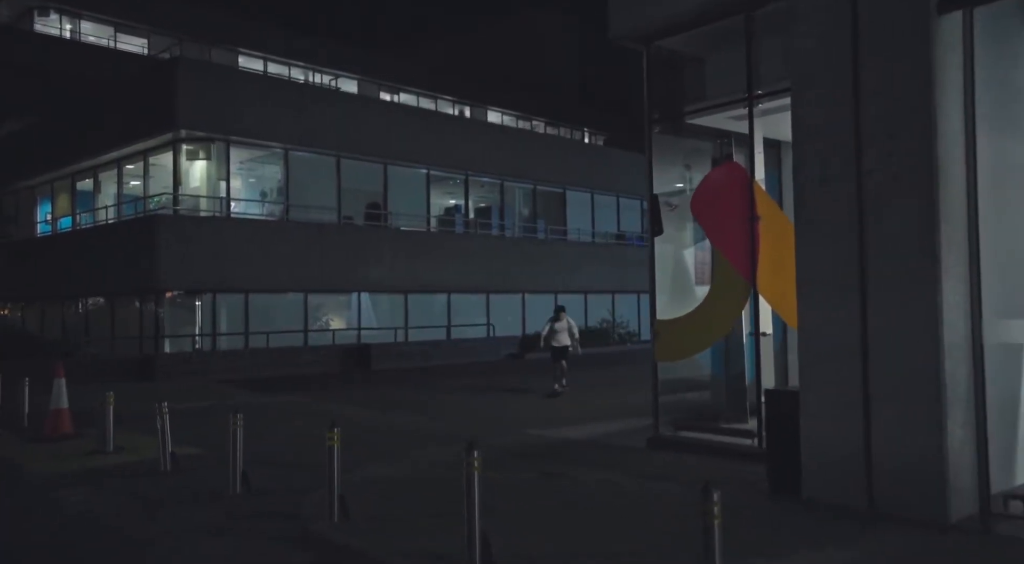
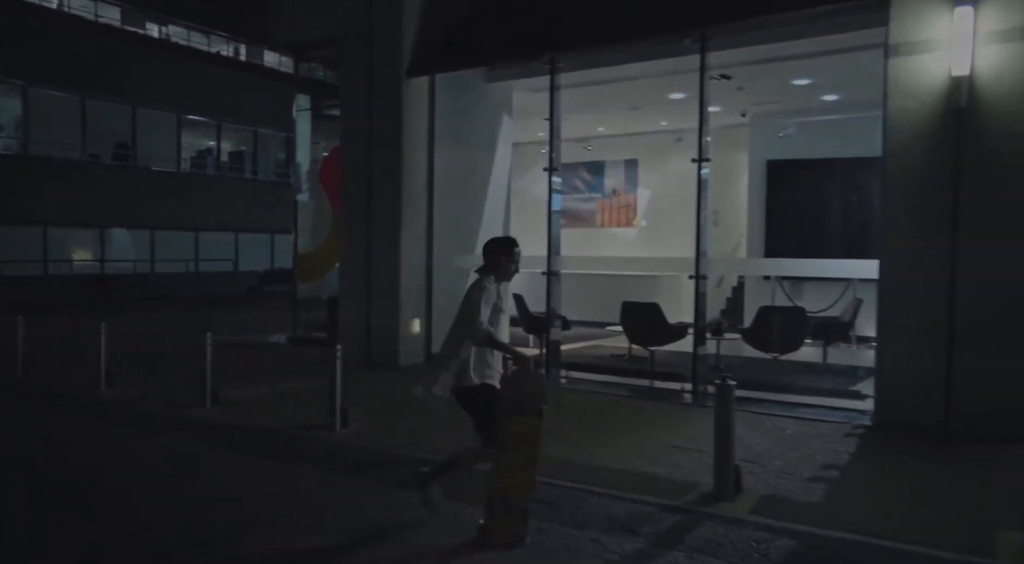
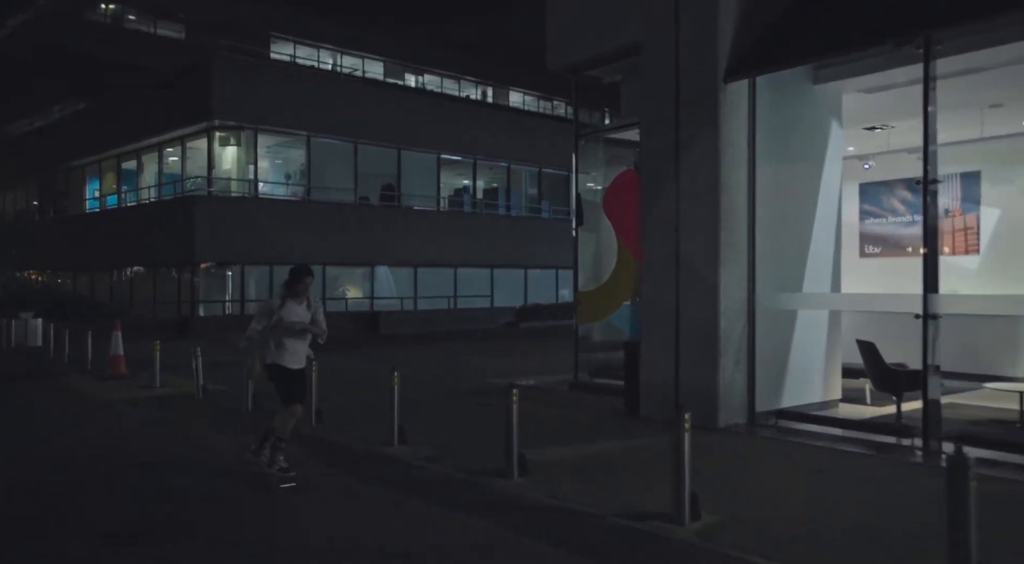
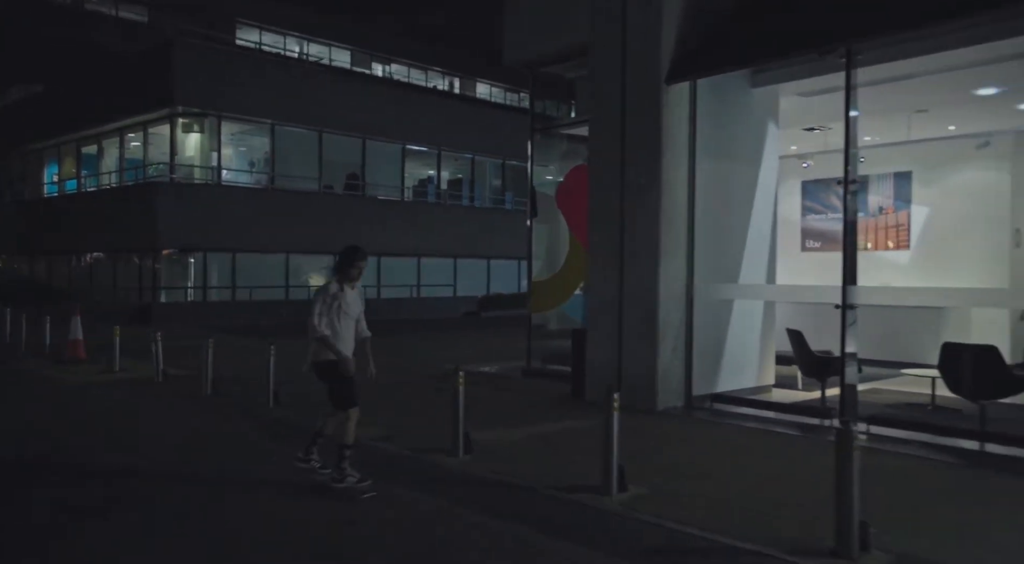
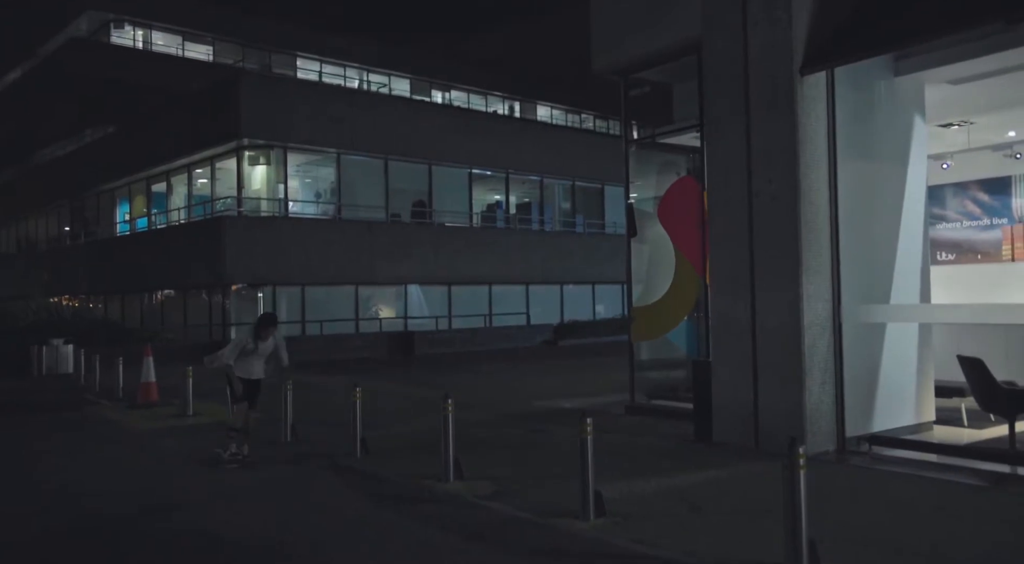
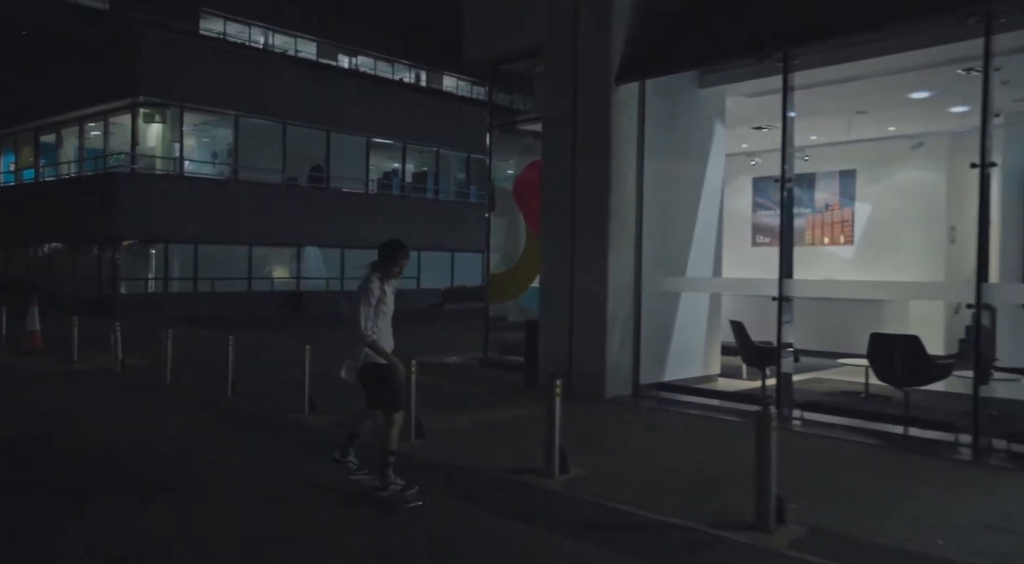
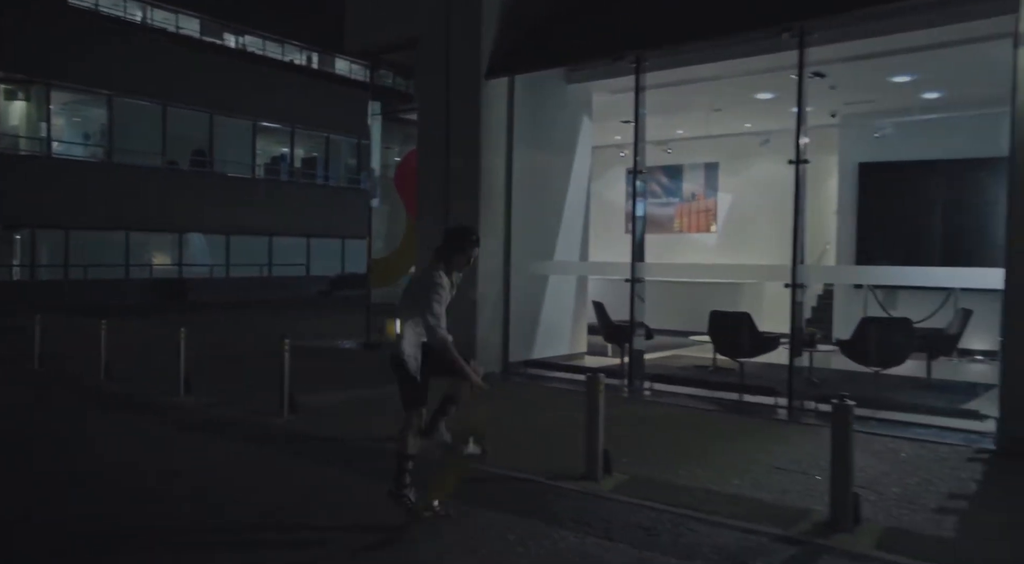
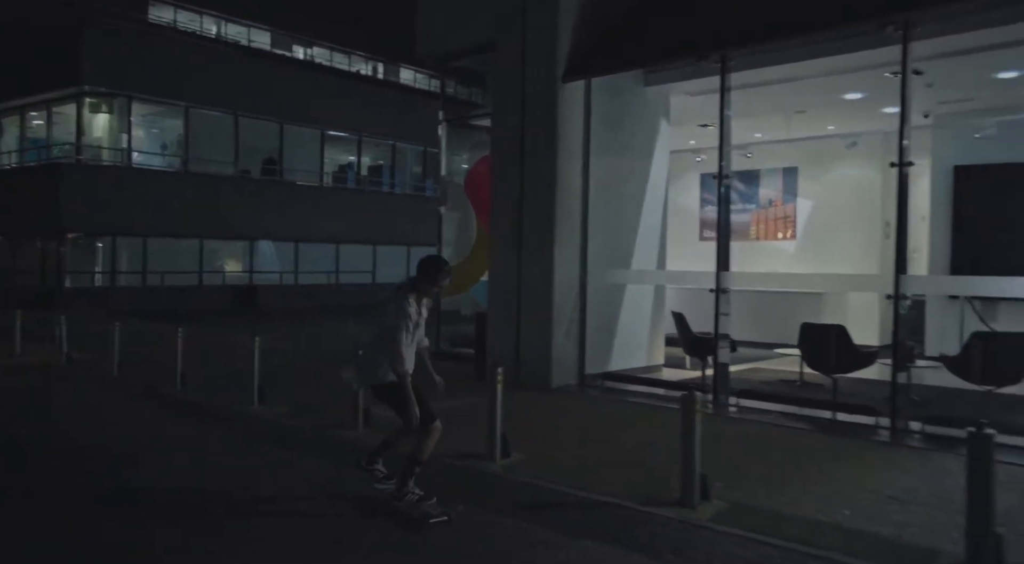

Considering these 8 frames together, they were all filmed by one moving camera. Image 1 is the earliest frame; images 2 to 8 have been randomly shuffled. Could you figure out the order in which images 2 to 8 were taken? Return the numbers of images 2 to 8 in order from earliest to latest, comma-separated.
5, 3, 4, 6, 8, 7, 2
